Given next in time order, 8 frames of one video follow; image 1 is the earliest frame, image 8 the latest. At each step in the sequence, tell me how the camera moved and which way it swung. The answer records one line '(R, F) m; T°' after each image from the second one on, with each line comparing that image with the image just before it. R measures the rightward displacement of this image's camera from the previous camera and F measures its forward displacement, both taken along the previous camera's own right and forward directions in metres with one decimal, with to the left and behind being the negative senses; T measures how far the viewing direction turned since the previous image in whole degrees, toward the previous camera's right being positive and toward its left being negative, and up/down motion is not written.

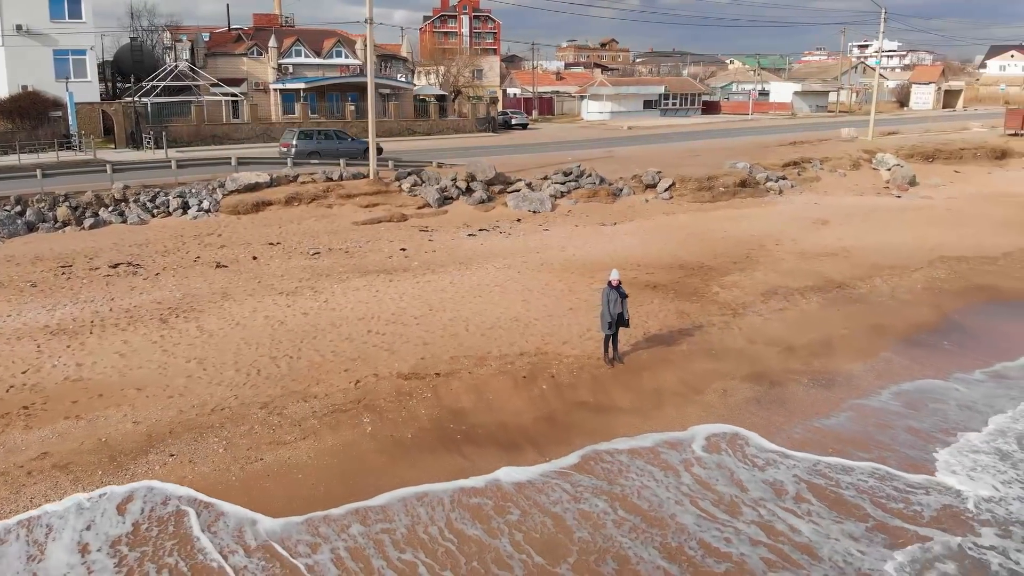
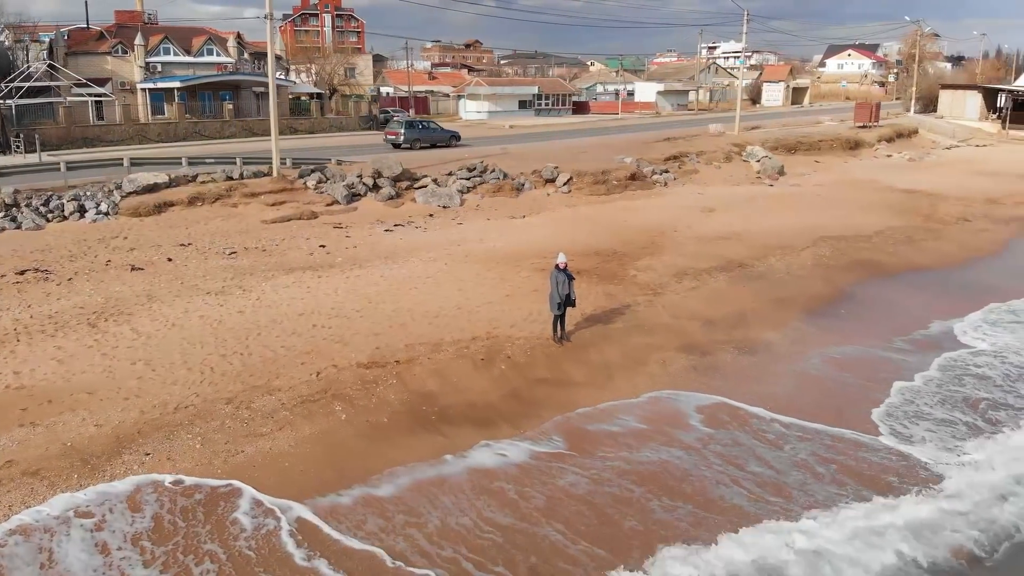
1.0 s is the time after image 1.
(-1.3, -0.4) m; +10°
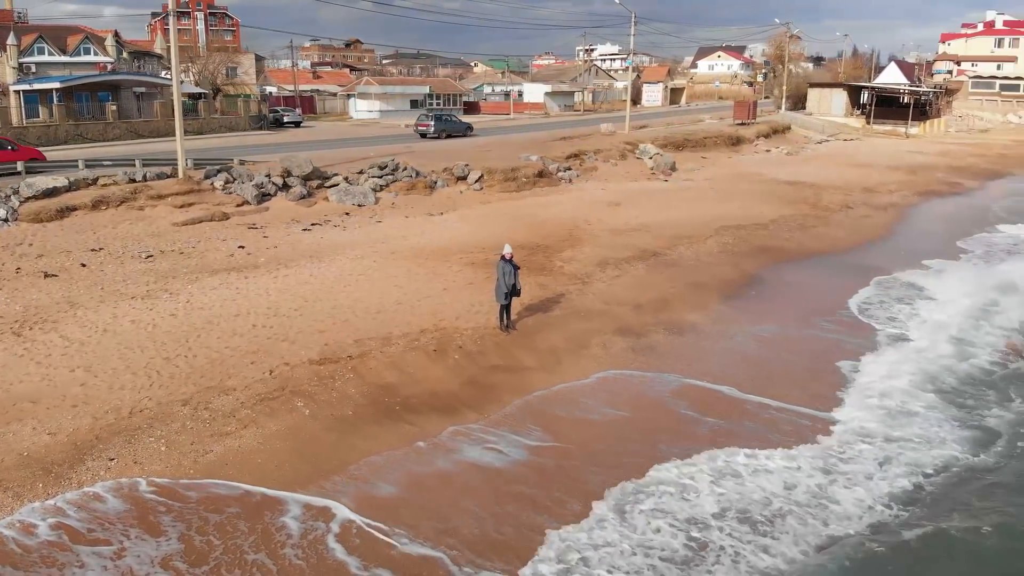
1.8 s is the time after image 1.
(-1.0, -0.3) m; +8°
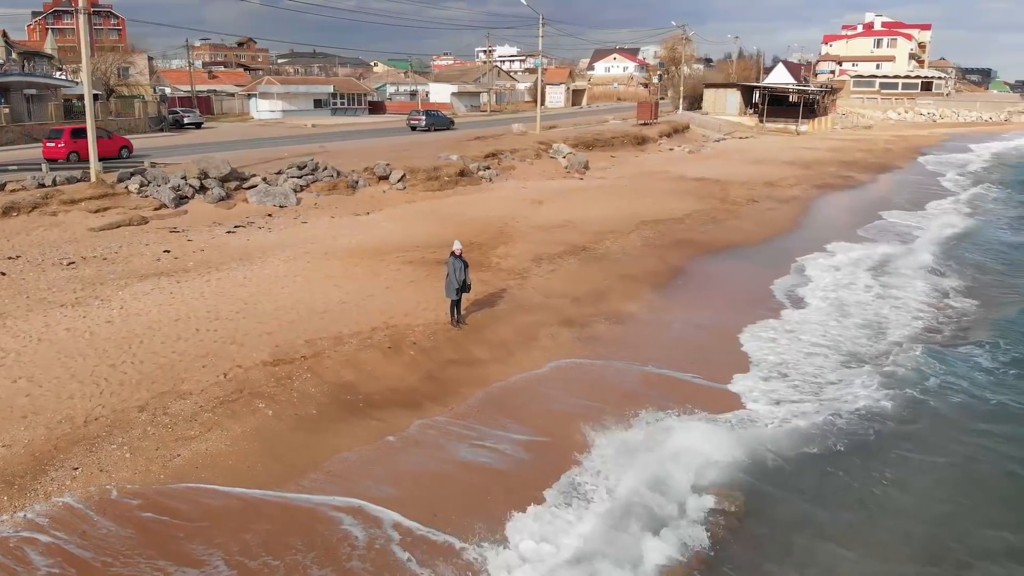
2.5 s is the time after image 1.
(-0.8, -0.2) m; +7°
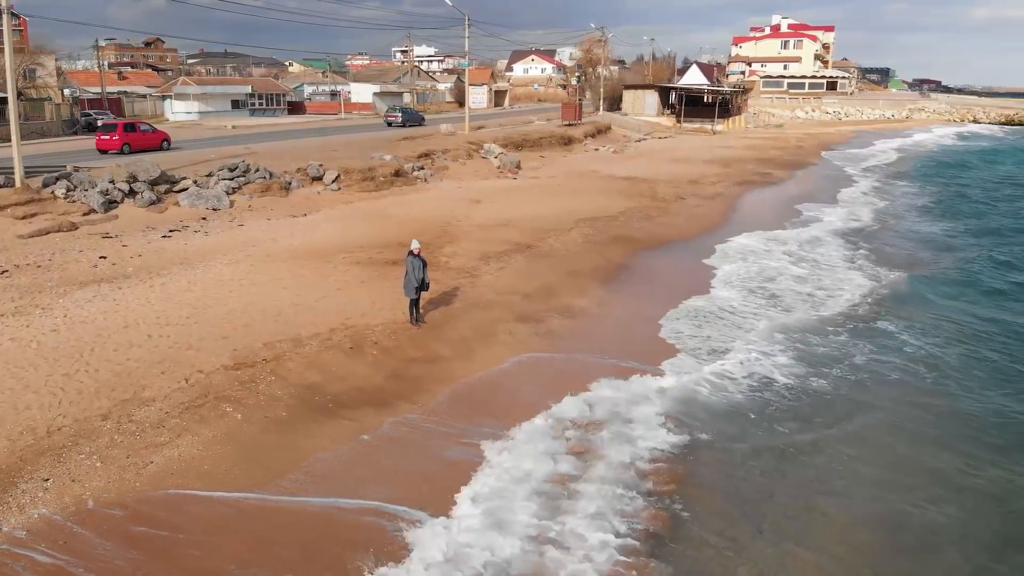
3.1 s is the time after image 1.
(-0.7, -0.2) m; +6°
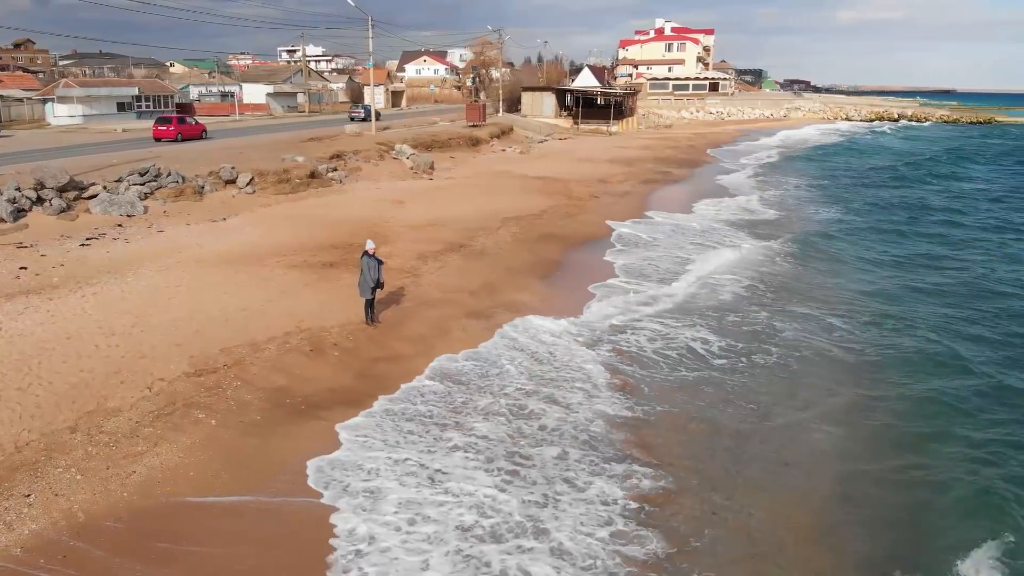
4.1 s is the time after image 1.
(-1.1, -0.3) m; +8°
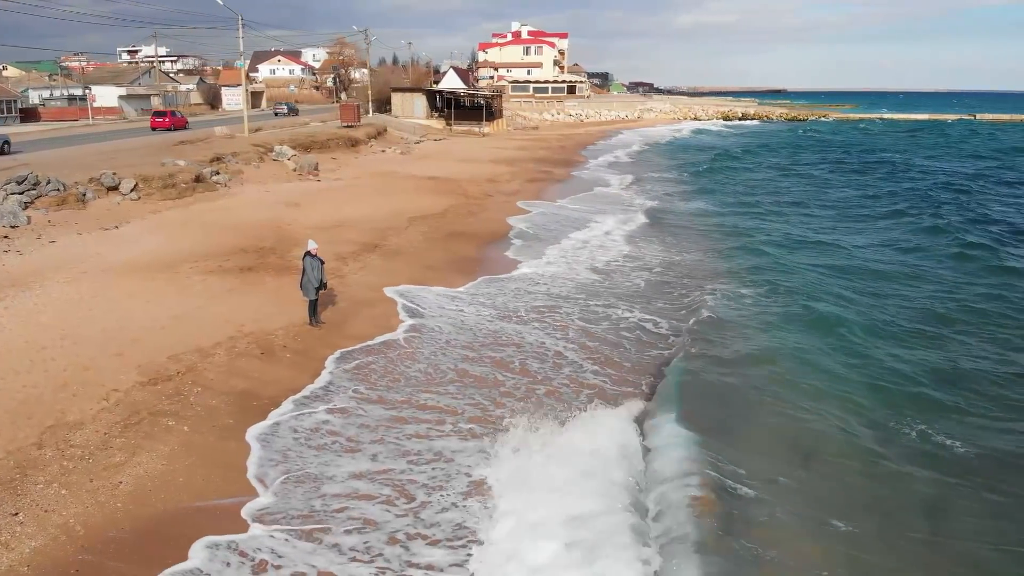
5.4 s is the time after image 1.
(-1.5, -0.4) m; +11°
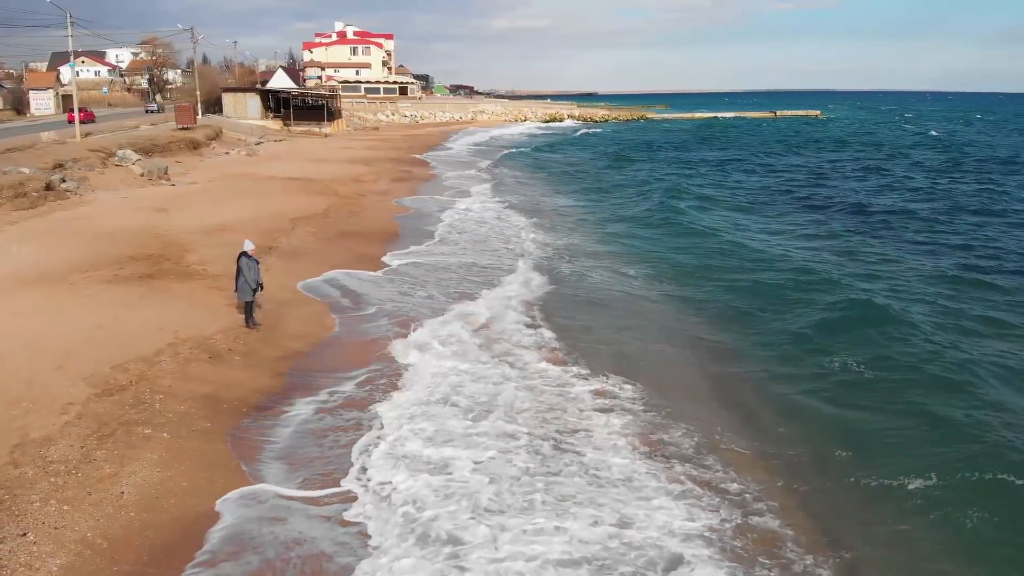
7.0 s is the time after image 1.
(-2.0, -0.3) m; +14°
